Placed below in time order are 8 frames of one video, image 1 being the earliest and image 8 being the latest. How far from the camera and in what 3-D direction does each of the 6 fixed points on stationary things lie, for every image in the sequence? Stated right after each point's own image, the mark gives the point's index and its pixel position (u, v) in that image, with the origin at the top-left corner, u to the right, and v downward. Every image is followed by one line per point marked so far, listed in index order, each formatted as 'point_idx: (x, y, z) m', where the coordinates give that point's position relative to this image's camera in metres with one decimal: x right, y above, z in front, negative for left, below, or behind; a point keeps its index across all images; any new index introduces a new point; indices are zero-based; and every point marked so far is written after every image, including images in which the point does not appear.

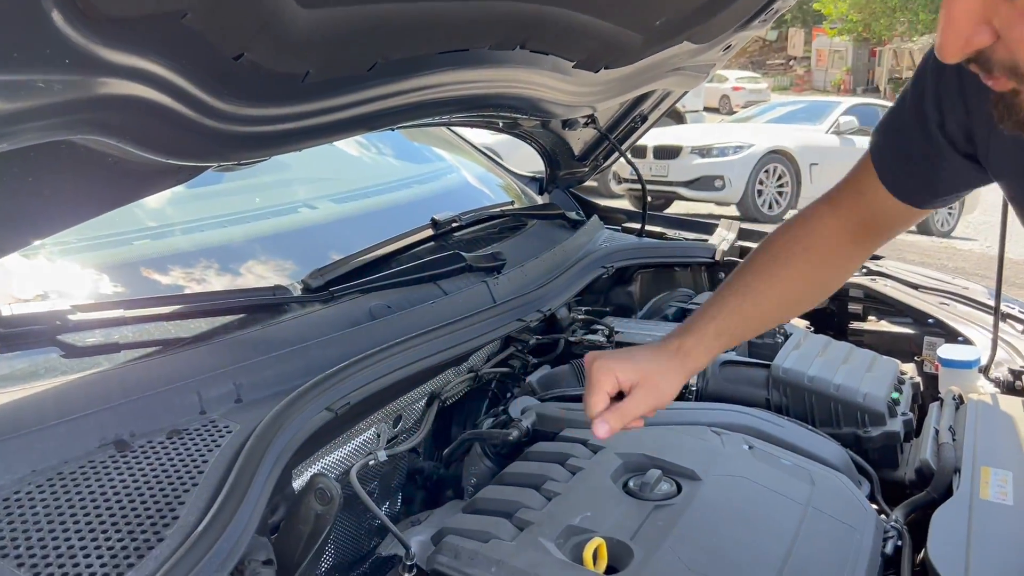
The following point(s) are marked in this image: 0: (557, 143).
0: (+0.1, +0.4, +2.2) m
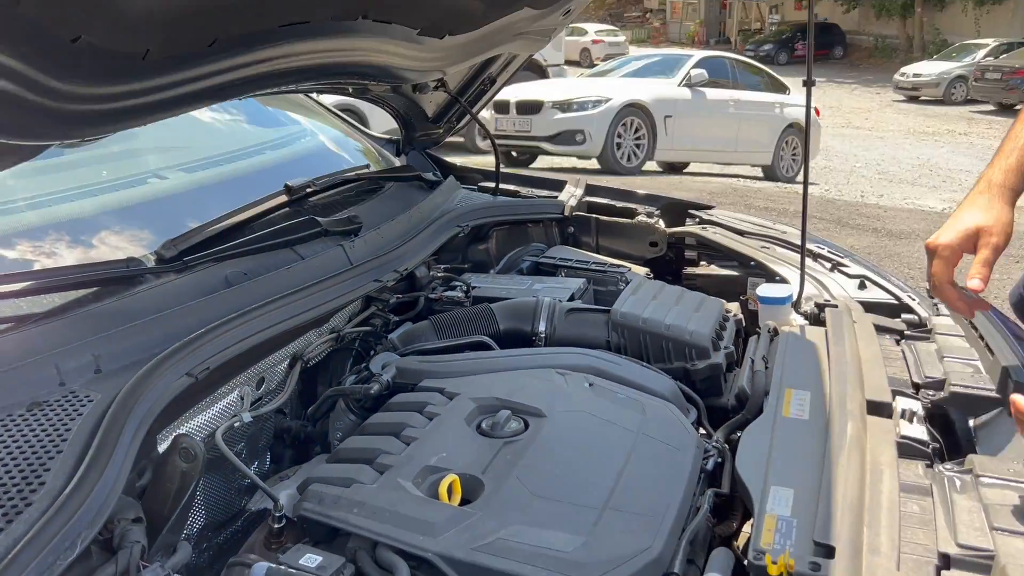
0: (-0.3, +0.5, +2.2) m
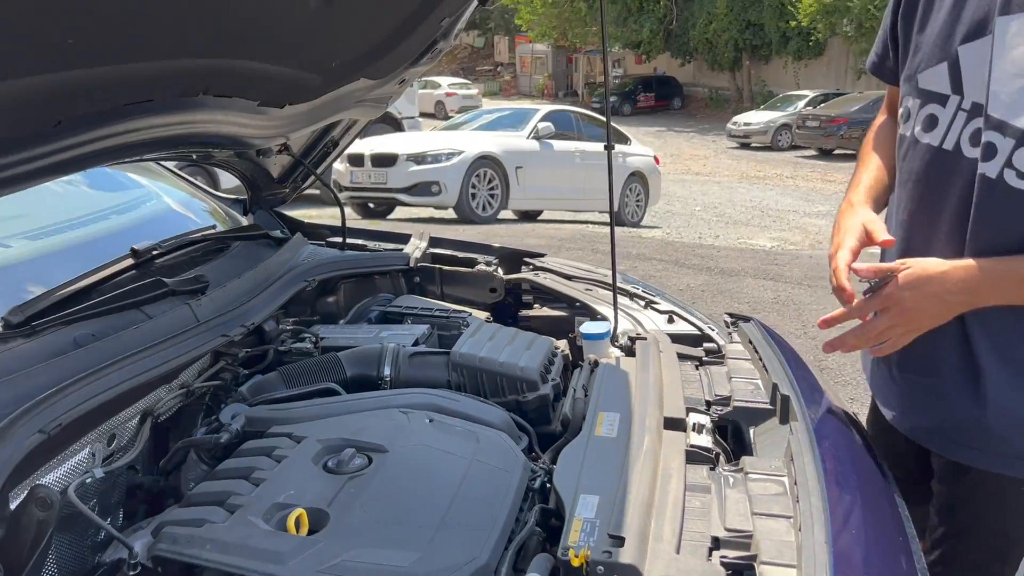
0: (-0.7, +0.3, +2.3) m
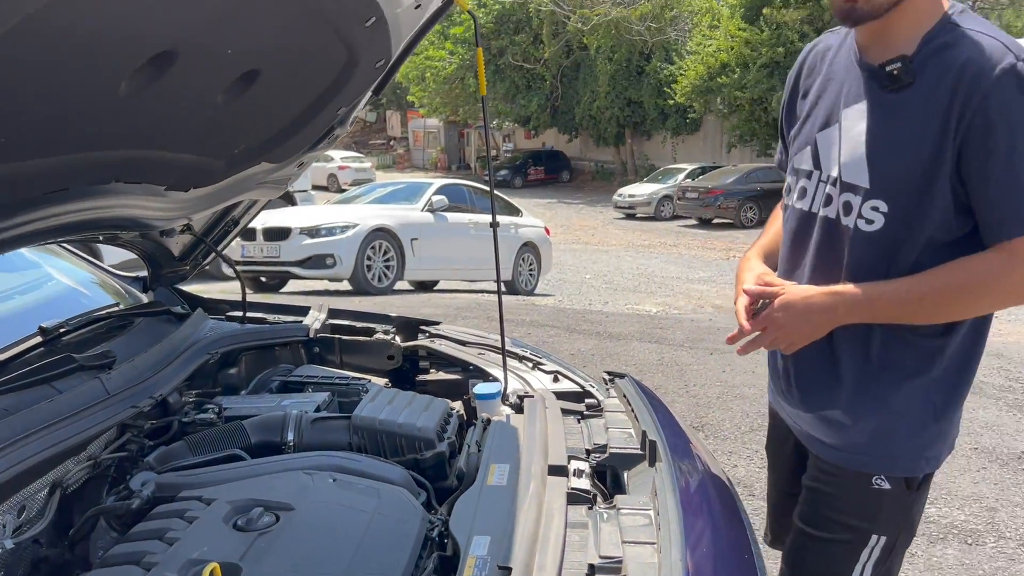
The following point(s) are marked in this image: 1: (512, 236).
0: (-1.0, +0.1, +2.4) m
1: (0.0, +0.7, +12.0) m
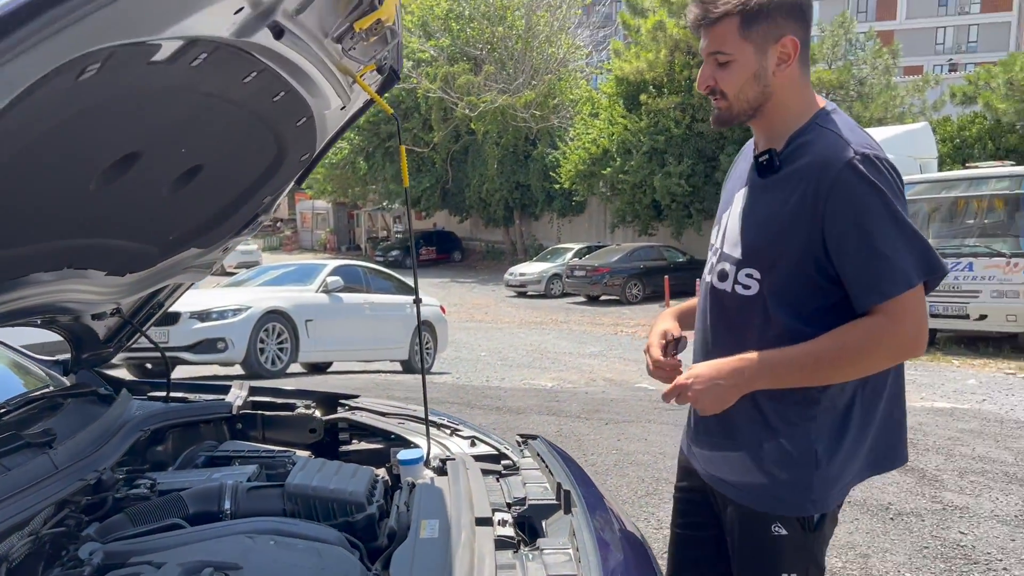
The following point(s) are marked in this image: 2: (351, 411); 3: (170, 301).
0: (-1.3, -0.1, +2.5) m
1: (-1.5, -0.4, +12.1) m
2: (-0.5, -0.4, +2.8) m
3: (-1.0, 0.0, +2.6) m
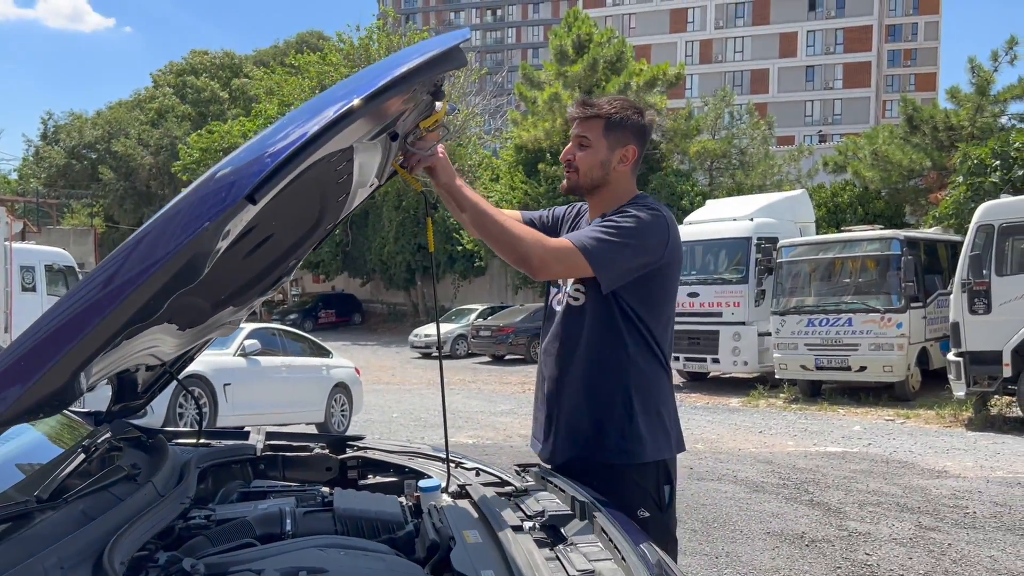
0: (-1.3, -0.3, +2.7) m
1: (-2.6, -1.3, +12.2) m
2: (-0.6, -0.6, +3.1) m
3: (-1.1, -0.2, +2.9) m
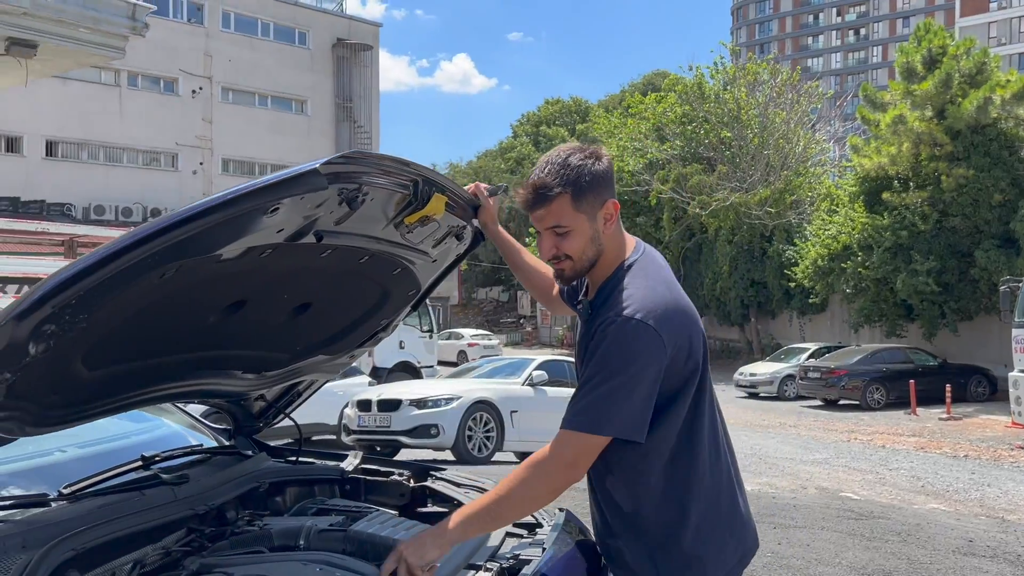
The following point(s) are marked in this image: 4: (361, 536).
0: (-1.1, -0.5, +3.3) m
1: (+1.4, -1.8, +12.5) m
2: (-0.3, -0.8, +3.3) m
3: (-0.8, -0.4, +3.4) m
4: (-0.5, -0.8, +2.7) m
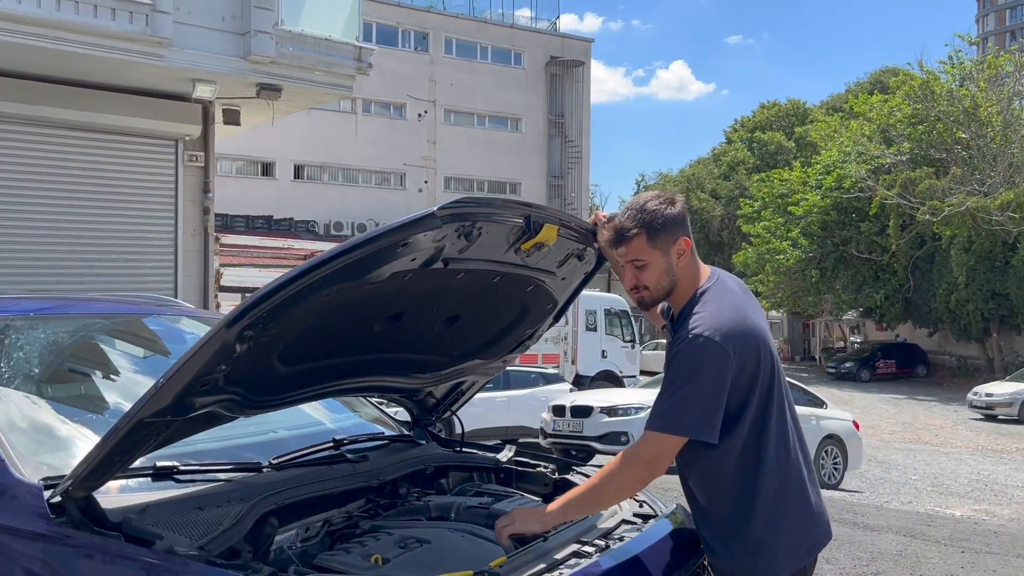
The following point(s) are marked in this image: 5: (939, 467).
0: (-0.5, -0.5, +4.0) m
1: (+4.2, -2.0, +12.2) m
2: (+0.3, -0.8, +3.8) m
3: (-0.2, -0.5, +4.0) m
4: (0.0, -0.9, +3.2) m
5: (+7.2, -3.1, +14.7) m
